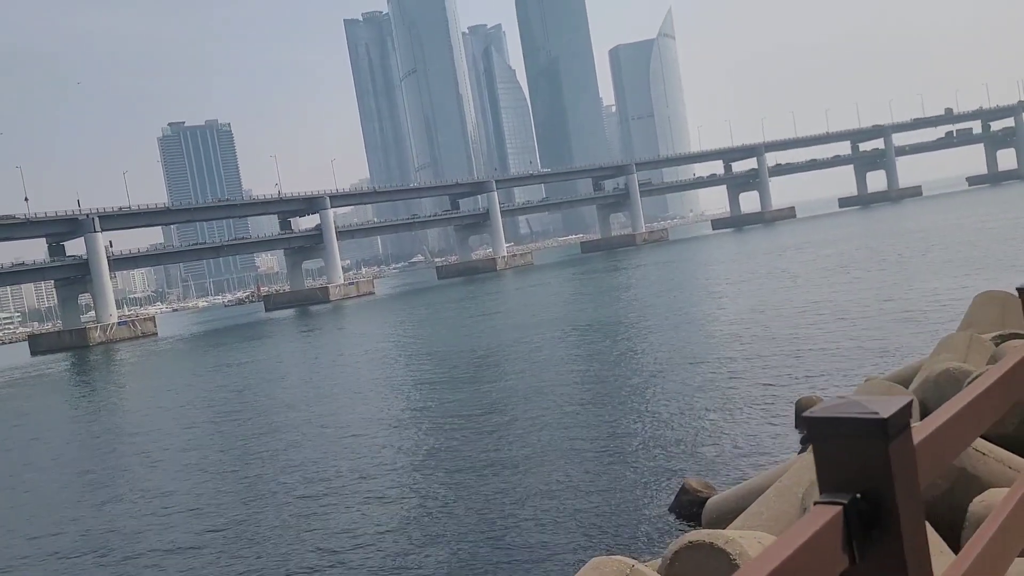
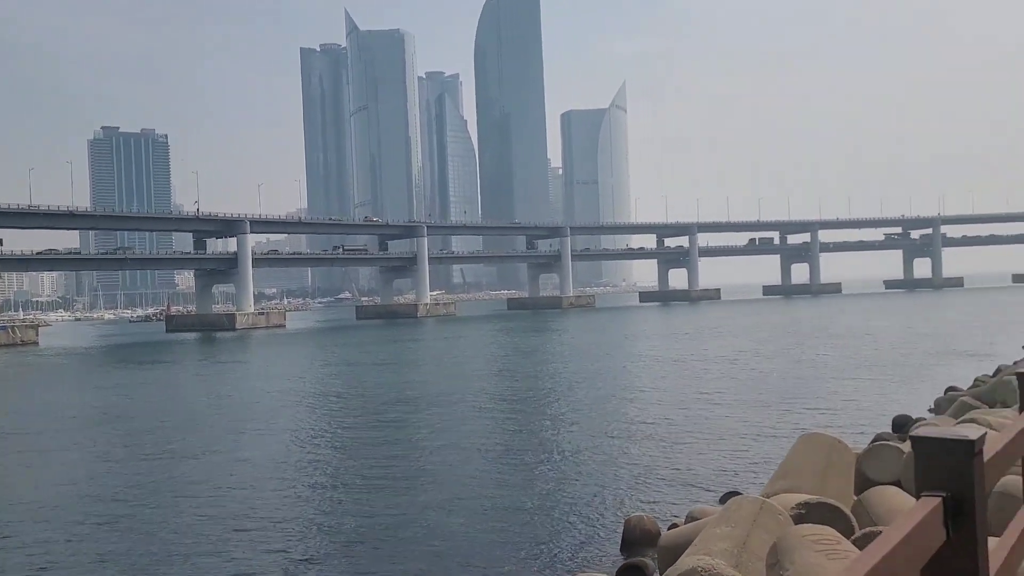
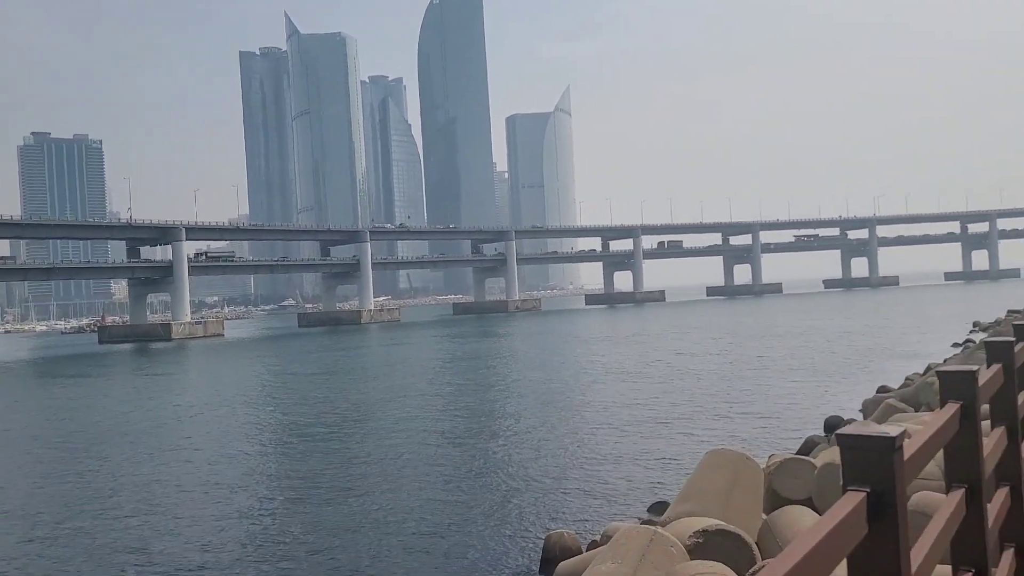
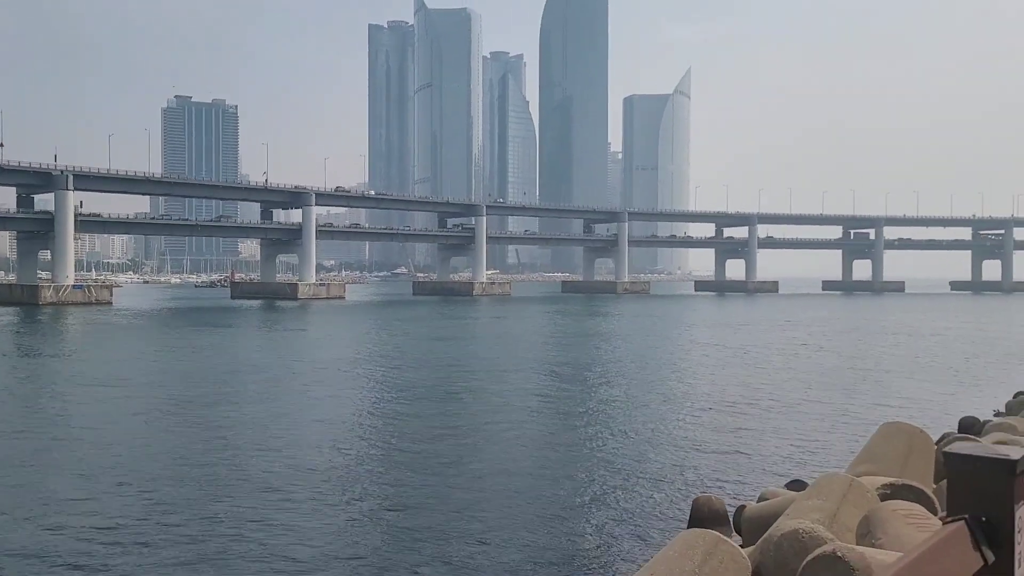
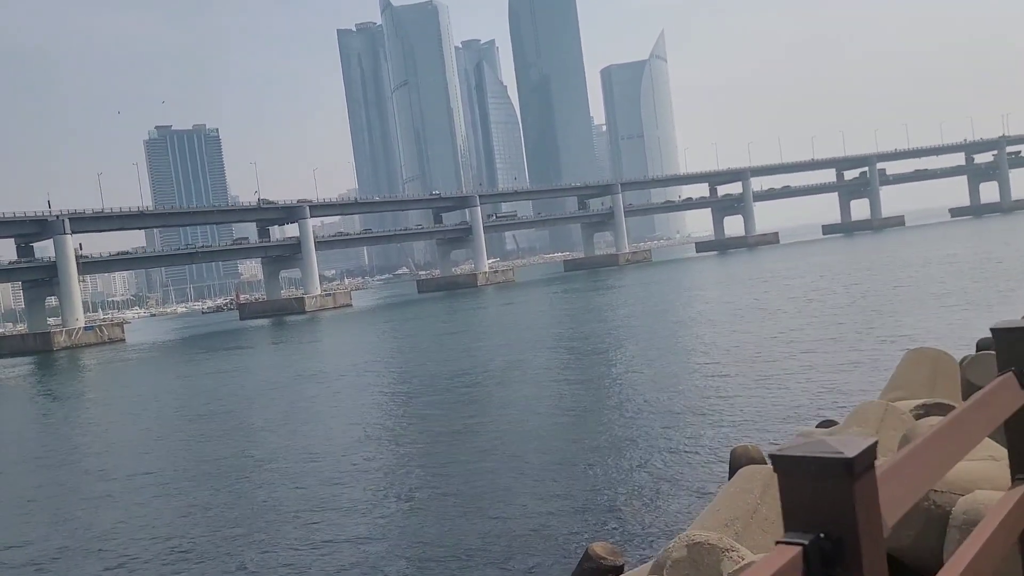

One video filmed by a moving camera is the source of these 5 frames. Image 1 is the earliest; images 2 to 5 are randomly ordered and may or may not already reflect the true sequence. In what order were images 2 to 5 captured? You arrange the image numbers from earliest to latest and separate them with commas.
5, 4, 2, 3
